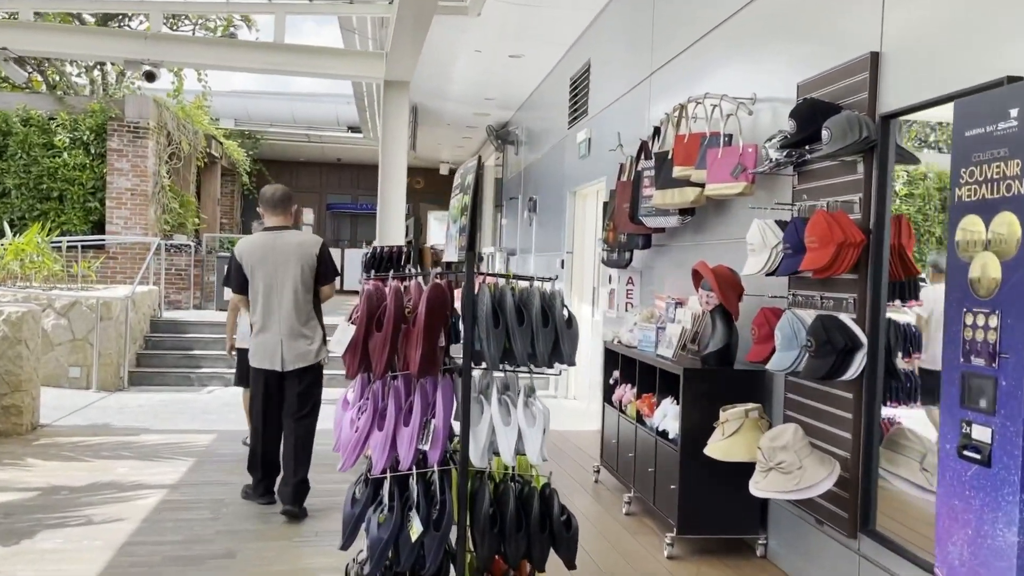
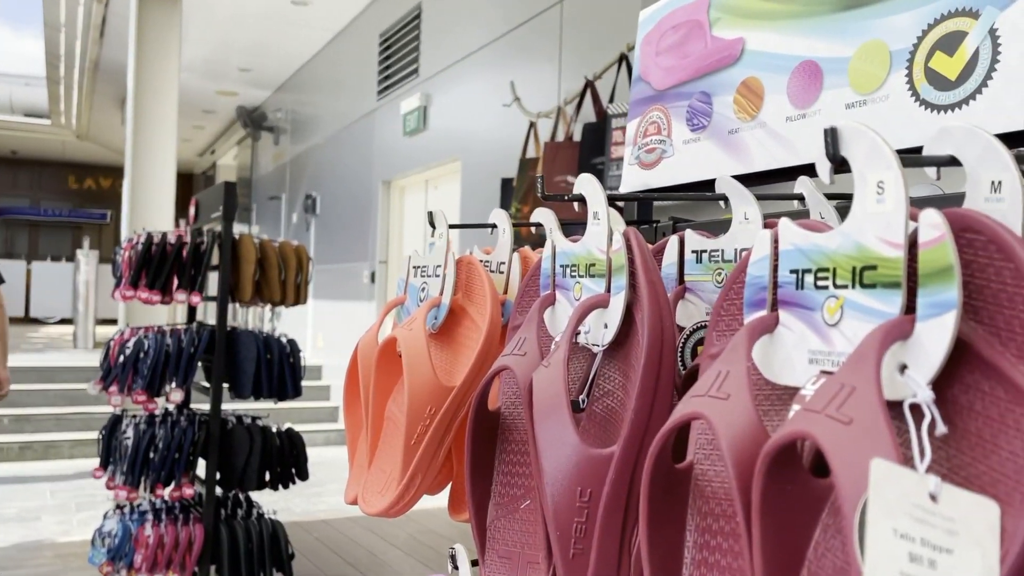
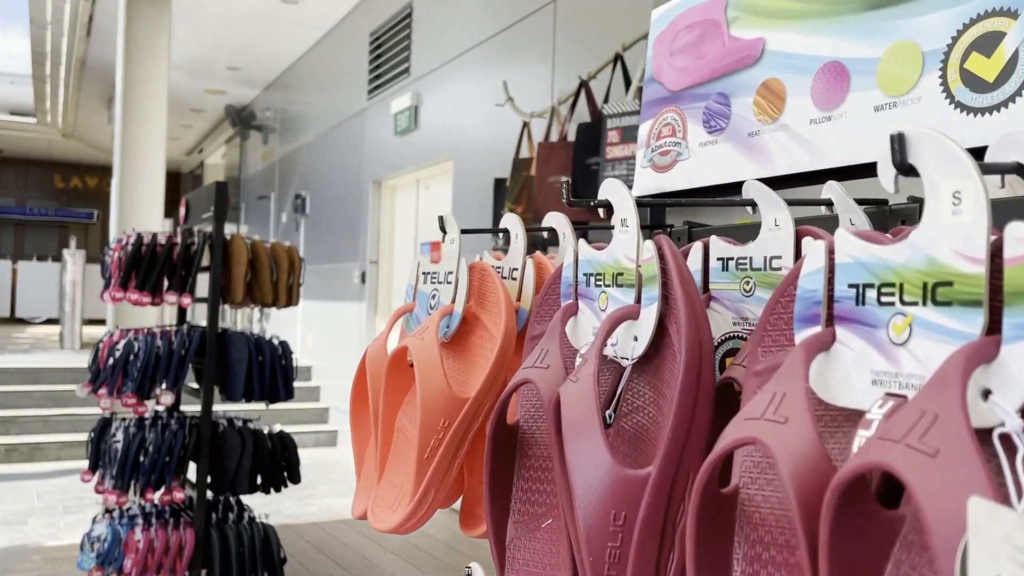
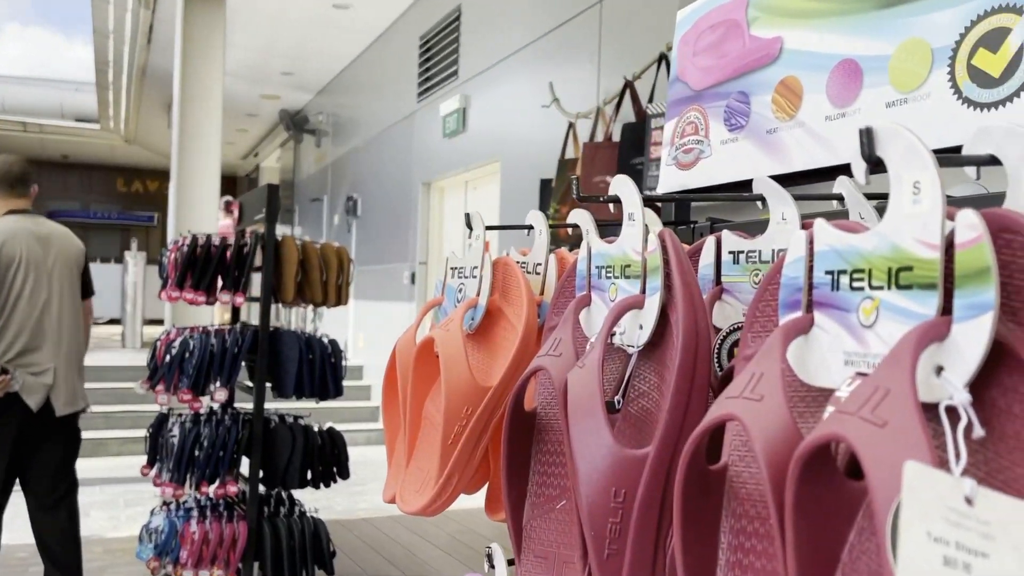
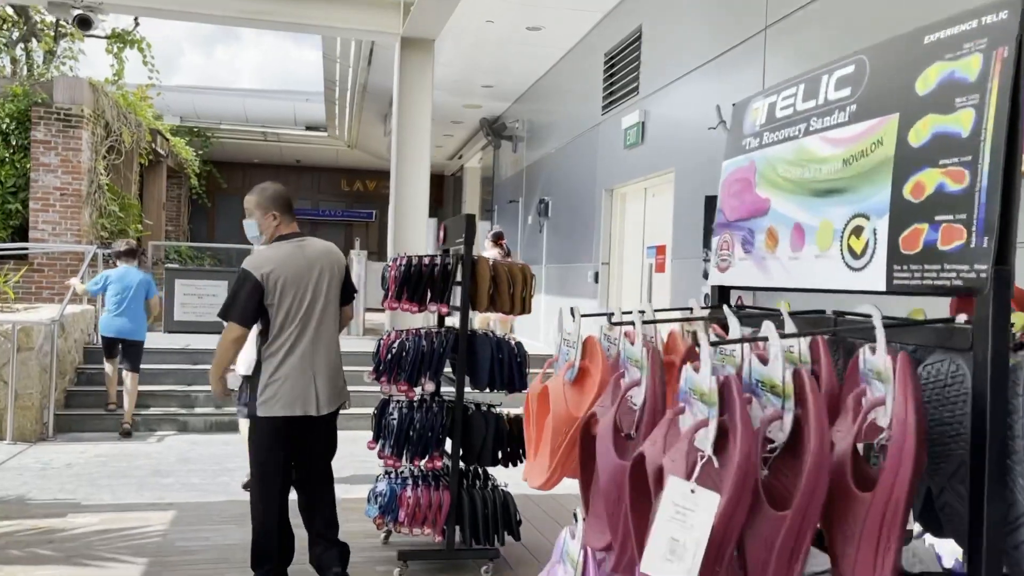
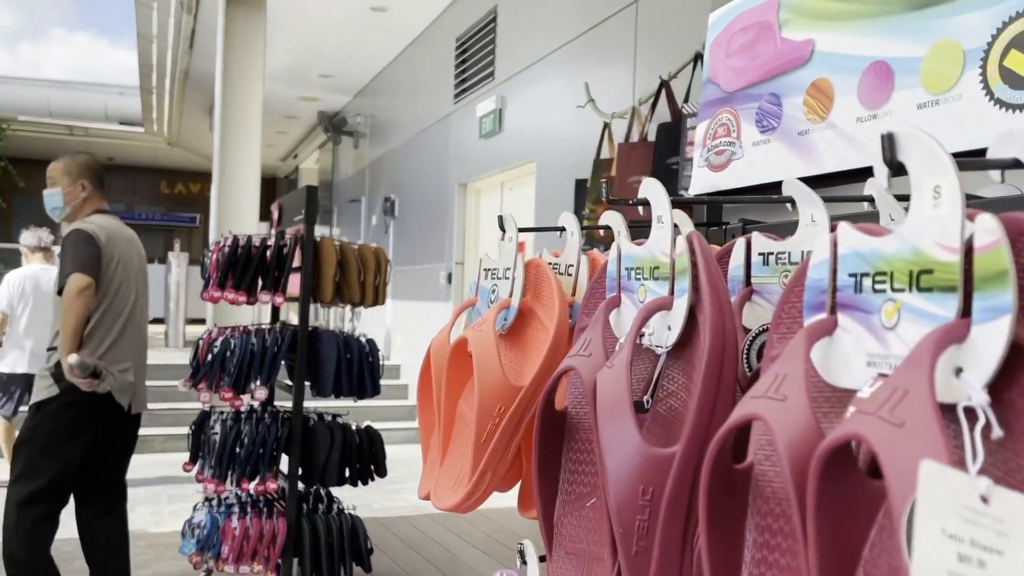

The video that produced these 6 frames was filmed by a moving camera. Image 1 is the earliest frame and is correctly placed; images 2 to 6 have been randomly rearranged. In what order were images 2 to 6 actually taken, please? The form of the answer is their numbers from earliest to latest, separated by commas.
5, 6, 4, 2, 3
